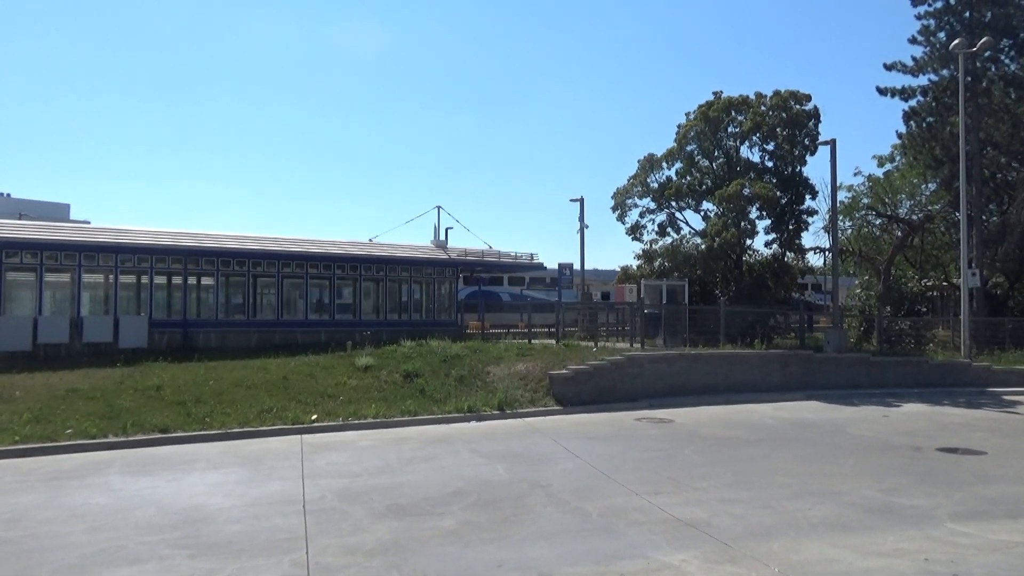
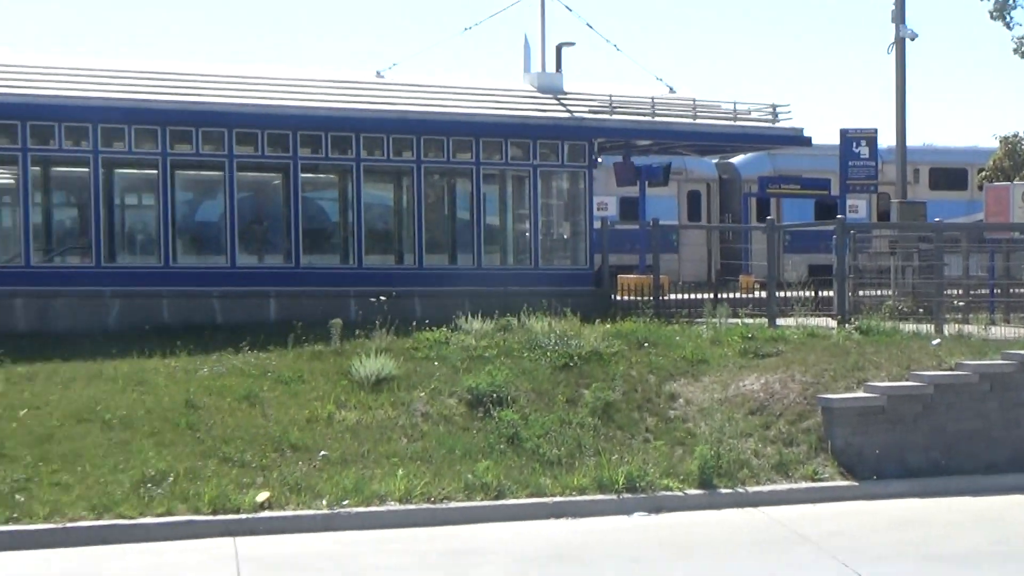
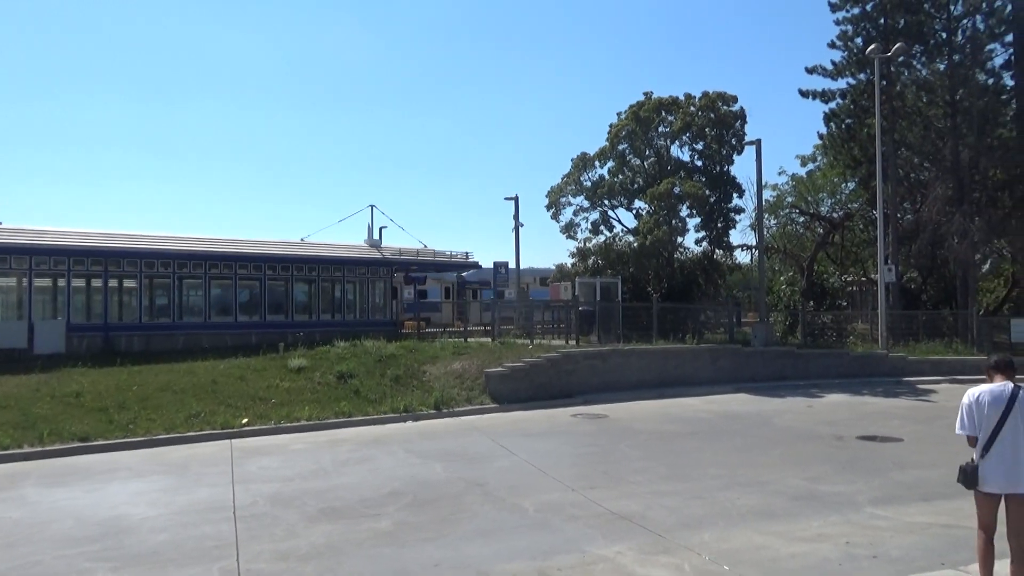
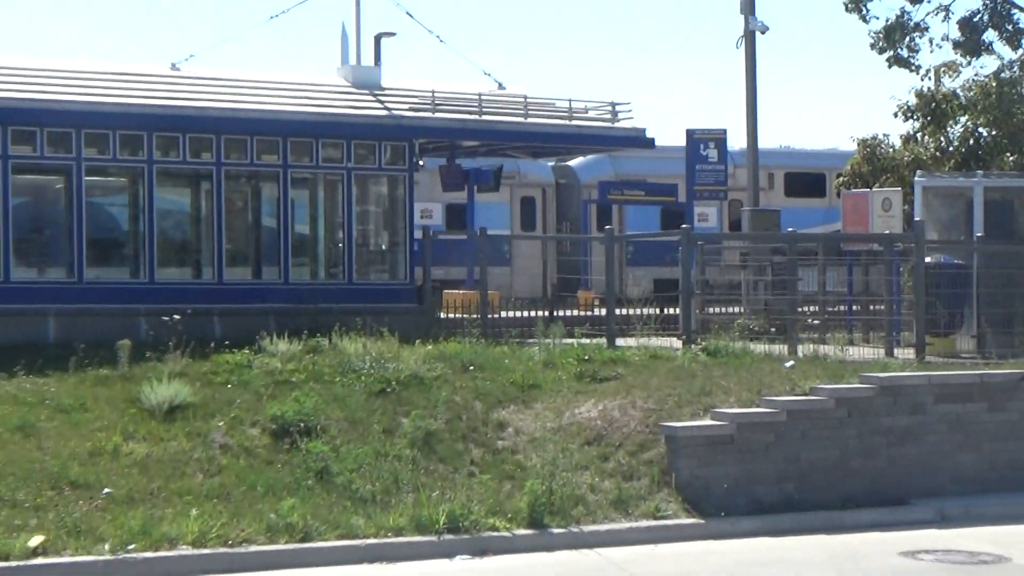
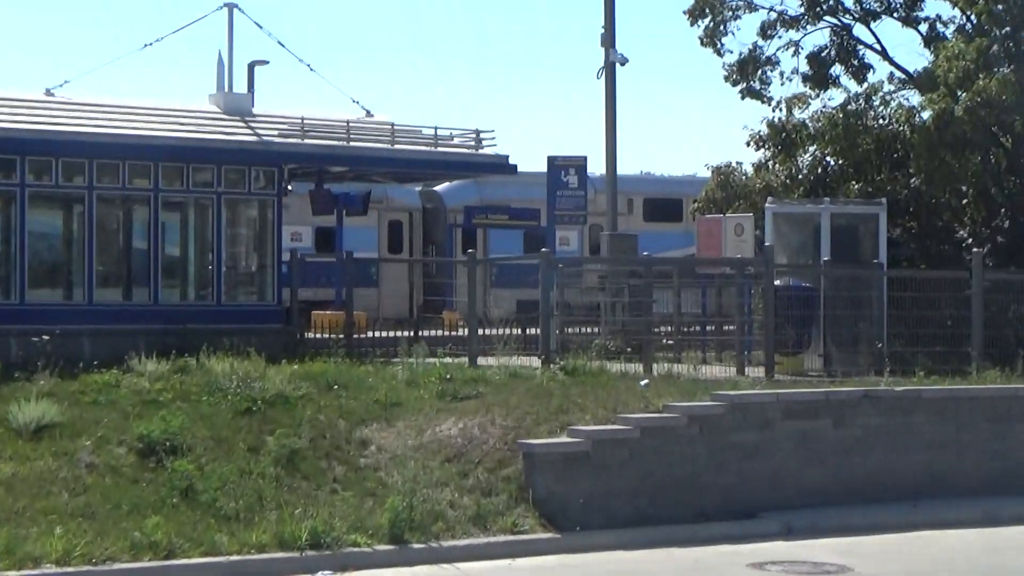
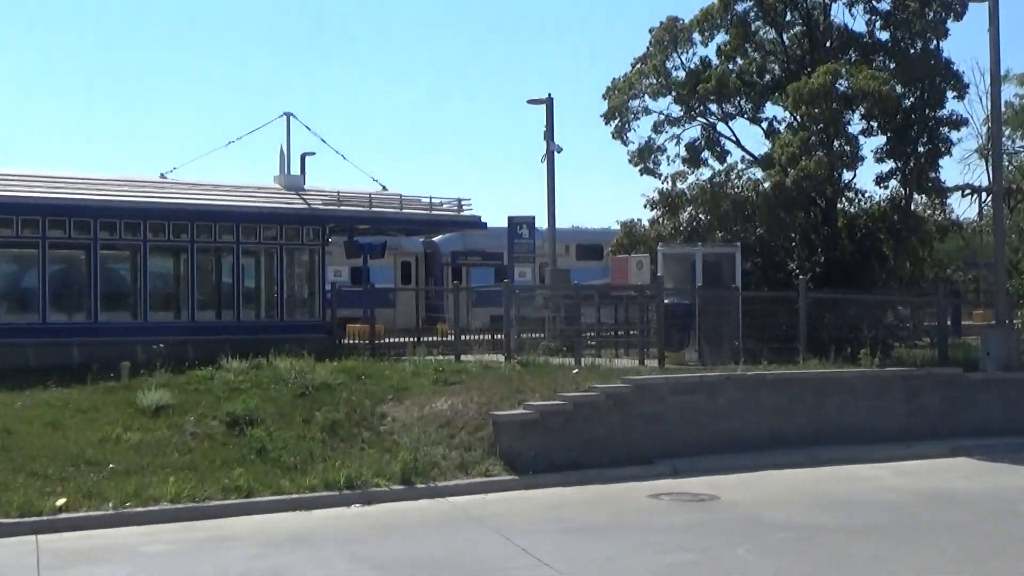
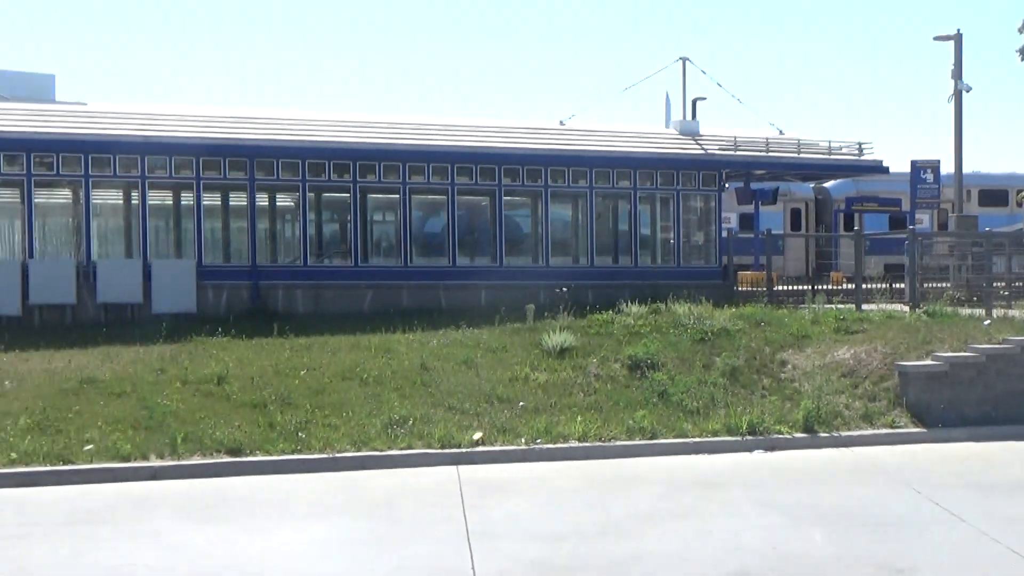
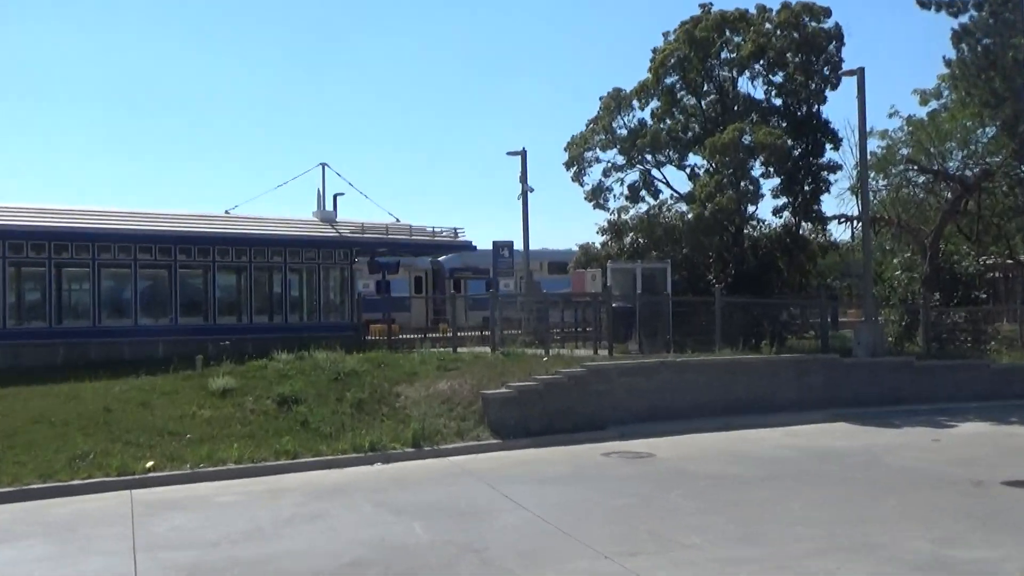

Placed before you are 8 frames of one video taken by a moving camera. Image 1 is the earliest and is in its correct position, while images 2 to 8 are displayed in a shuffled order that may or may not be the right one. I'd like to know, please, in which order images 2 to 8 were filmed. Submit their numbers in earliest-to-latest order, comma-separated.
3, 8, 6, 5, 4, 2, 7
